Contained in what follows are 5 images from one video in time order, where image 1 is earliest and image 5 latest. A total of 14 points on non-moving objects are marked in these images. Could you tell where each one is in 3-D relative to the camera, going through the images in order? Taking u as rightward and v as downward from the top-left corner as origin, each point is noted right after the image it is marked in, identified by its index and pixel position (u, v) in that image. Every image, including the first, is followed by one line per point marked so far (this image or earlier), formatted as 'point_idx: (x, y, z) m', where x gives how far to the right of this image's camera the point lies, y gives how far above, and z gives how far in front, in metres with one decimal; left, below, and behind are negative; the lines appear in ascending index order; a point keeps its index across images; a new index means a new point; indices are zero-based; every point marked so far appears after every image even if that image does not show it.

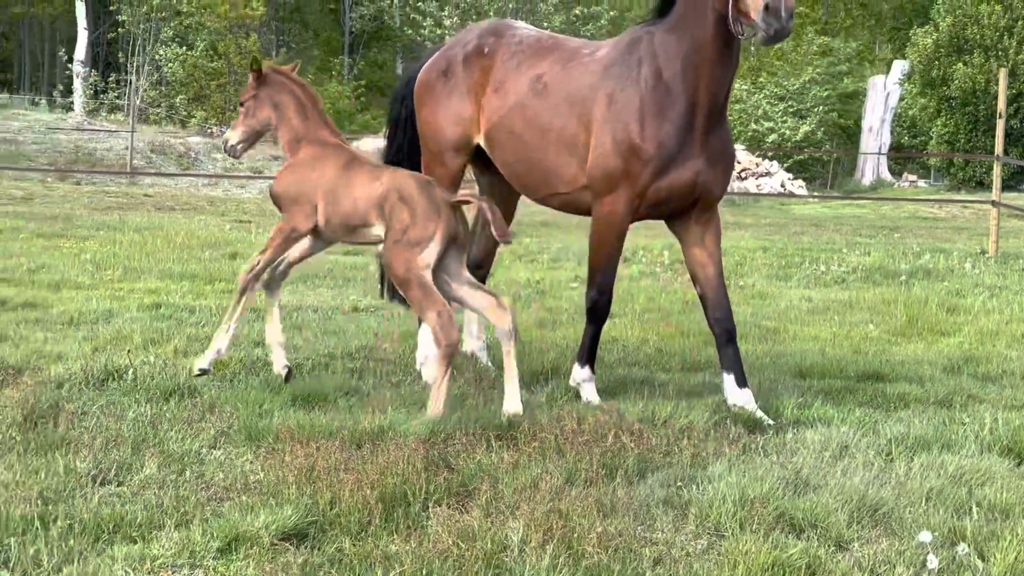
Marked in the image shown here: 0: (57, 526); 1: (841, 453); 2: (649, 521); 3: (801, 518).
0: (-1.6, -0.8, +2.9) m
1: (+1.4, -0.7, +3.7) m
2: (+0.5, -0.9, +3.3) m
3: (+1.1, -0.9, +3.3) m
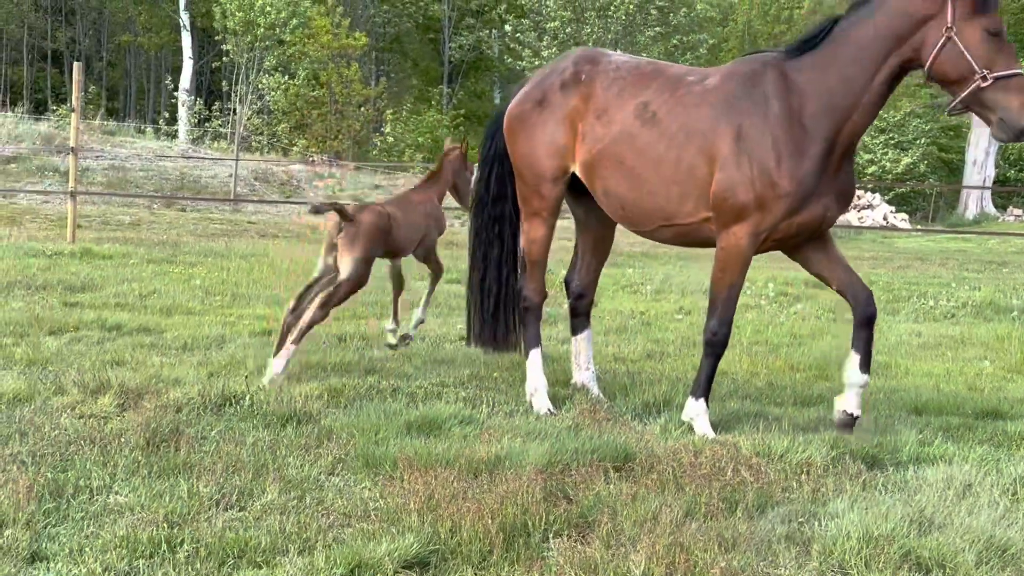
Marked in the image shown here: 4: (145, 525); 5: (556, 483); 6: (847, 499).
0: (-1.1, -0.9, +3.0) m
1: (+1.9, -0.9, +3.6) m
2: (+1.0, -1.0, +3.2) m
3: (+1.6, -1.0, +3.2) m
4: (-1.3, -0.9, +3.1) m
5: (+0.2, -0.8, +3.6) m
6: (+1.4, -0.9, +3.5) m
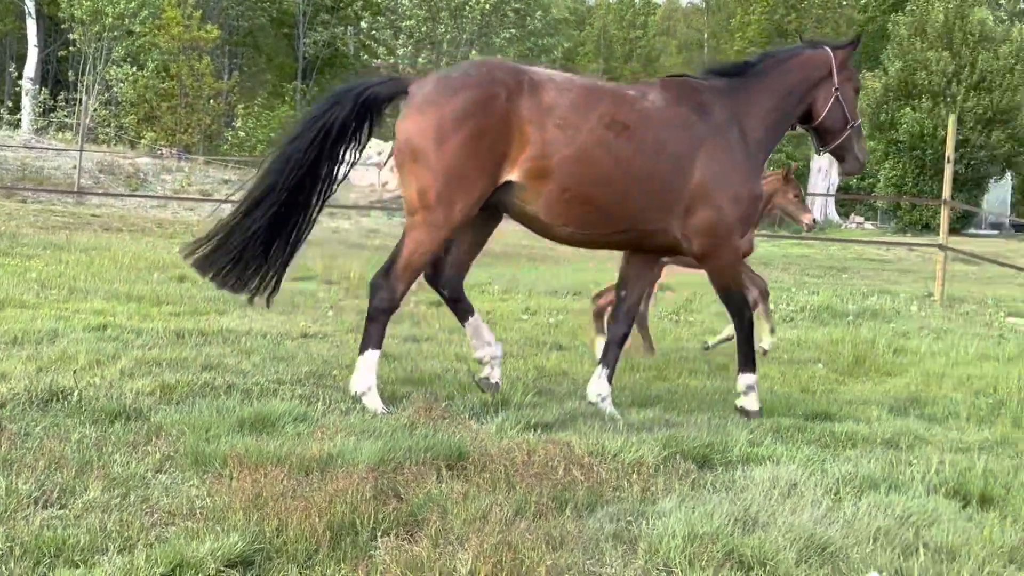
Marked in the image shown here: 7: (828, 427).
0: (-1.8, -0.9, +2.8) m
1: (+1.2, -0.9, +3.7) m
2: (+0.3, -1.0, +3.2) m
3: (+0.9, -1.0, +3.3) m
4: (-2.0, -0.8, +2.9) m
5: (-0.5, -0.8, +3.5) m
6: (+0.7, -0.9, +3.6) m
7: (+1.6, -0.7, +4.3) m
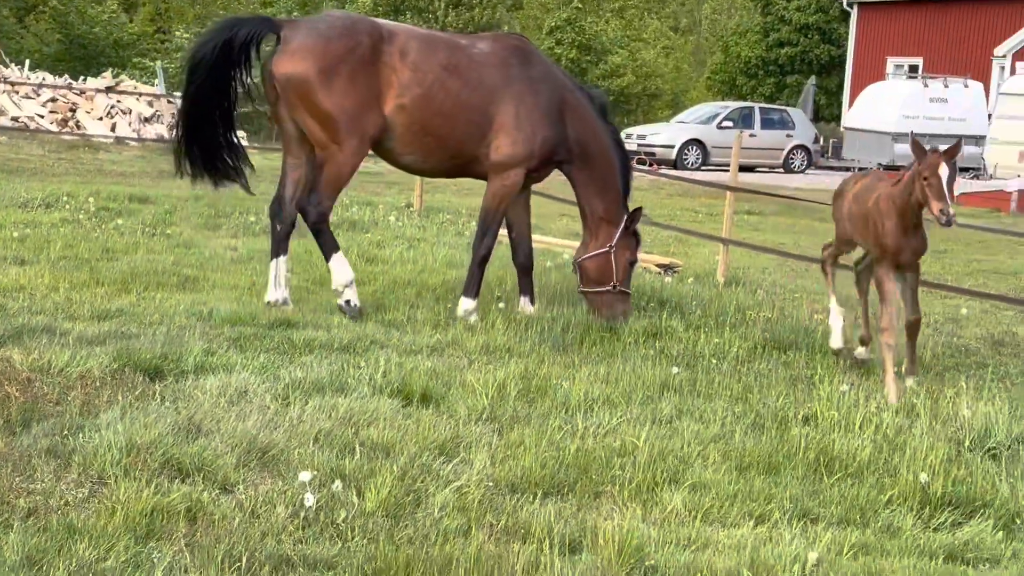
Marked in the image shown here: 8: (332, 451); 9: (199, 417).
0: (-3.9, -0.6, +2.3) m
1: (-1.1, -0.5, +3.7) m
2: (-1.9, -0.7, +3.1) m
3: (-1.3, -0.7, +3.2) m
4: (-4.1, -0.5, +2.4) m
5: (-2.8, -0.5, +3.2) m
6: (-1.6, -0.5, +3.5) m
7: (-0.8, -0.3, +4.4) m
8: (-0.8, -0.6, +3.4) m
9: (-1.3, -0.5, +3.5) m
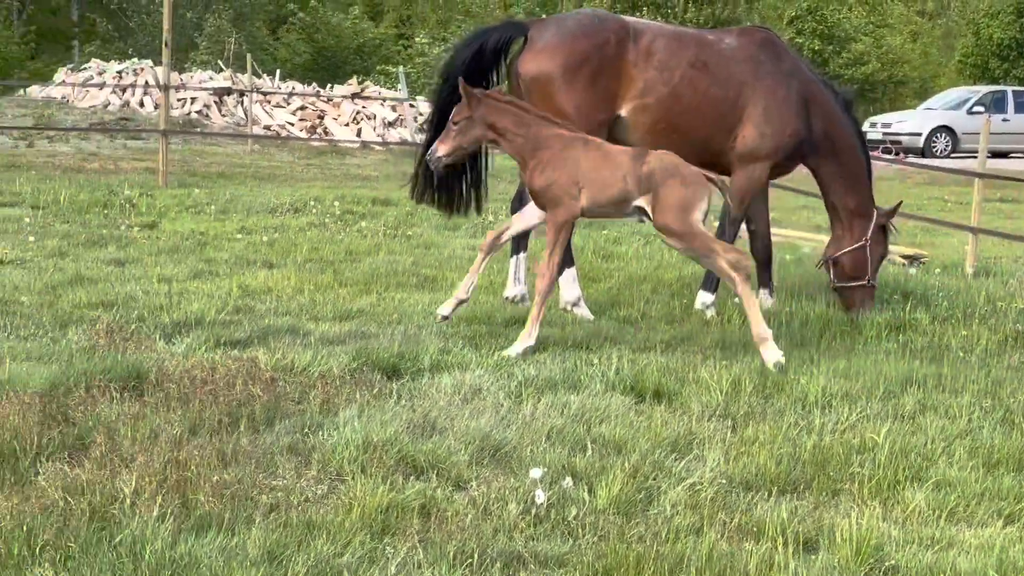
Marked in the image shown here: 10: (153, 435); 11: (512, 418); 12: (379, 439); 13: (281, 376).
0: (-3.0, -0.6, +2.6) m
1: (-0.1, -0.5, +3.7) m
2: (-0.9, -0.7, +3.2) m
3: (-0.3, -0.6, +3.3) m
4: (-3.2, -0.5, +2.7) m
5: (-1.8, -0.5, +3.4) m
6: (-0.6, -0.5, +3.5) m
7: (+0.3, -0.3, +4.3) m
8: (+0.3, -0.6, +3.3) m
9: (-0.3, -0.5, +3.5) m
10: (-1.4, -0.5, +3.3) m
11: (+0.1, -0.5, +3.5) m
12: (-0.5, -0.6, +3.4) m
13: (-0.9, -0.4, +3.8) m
